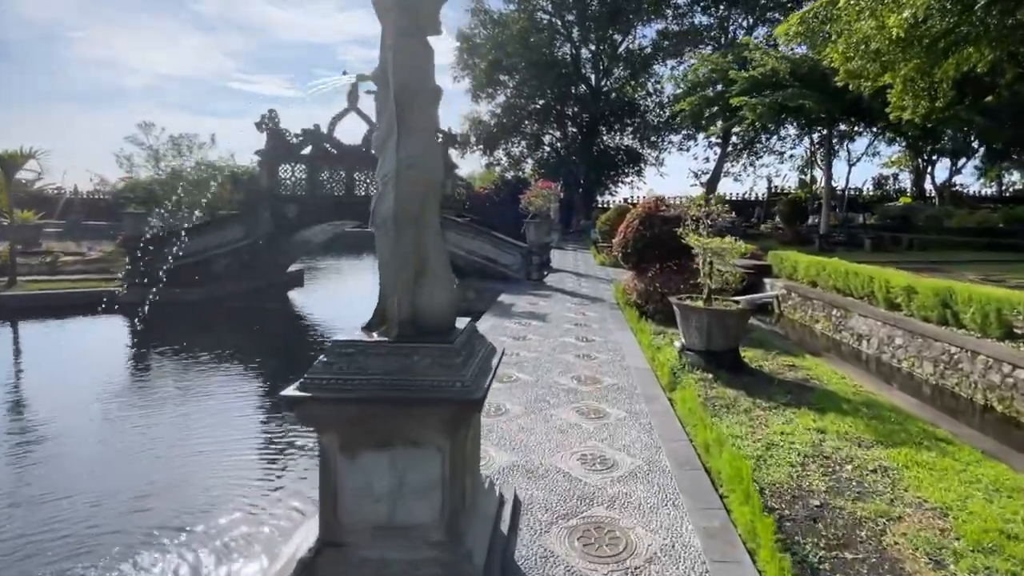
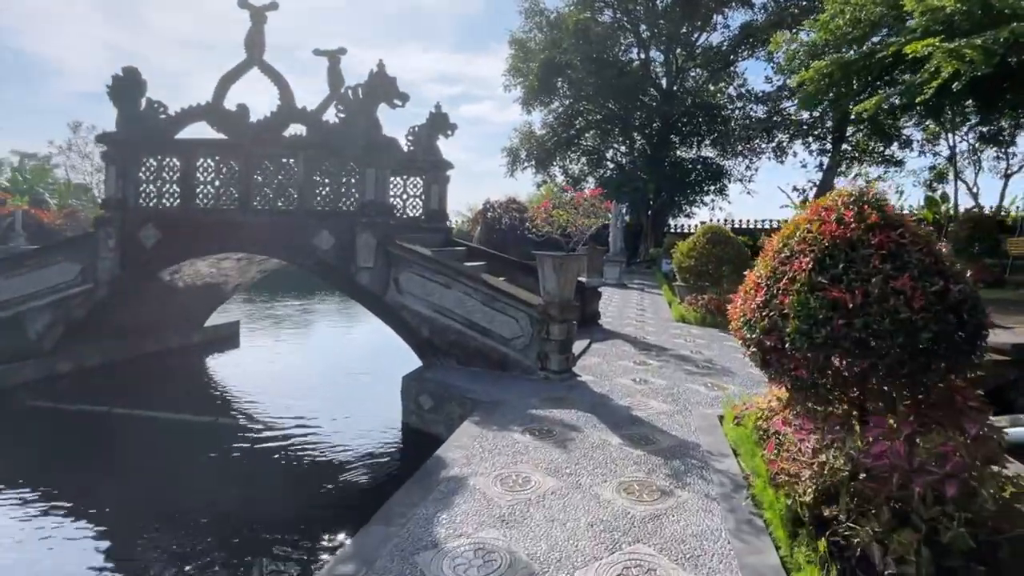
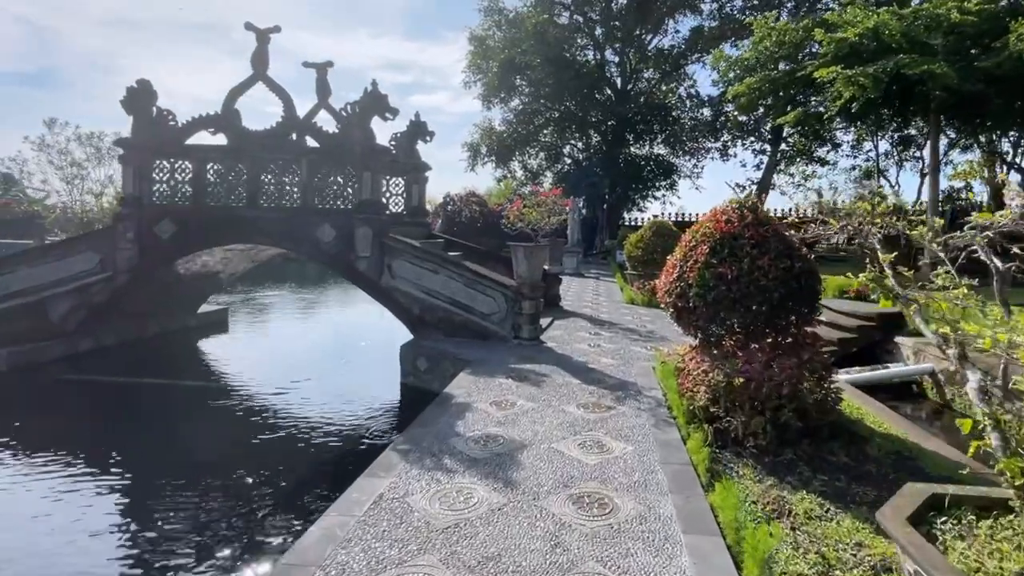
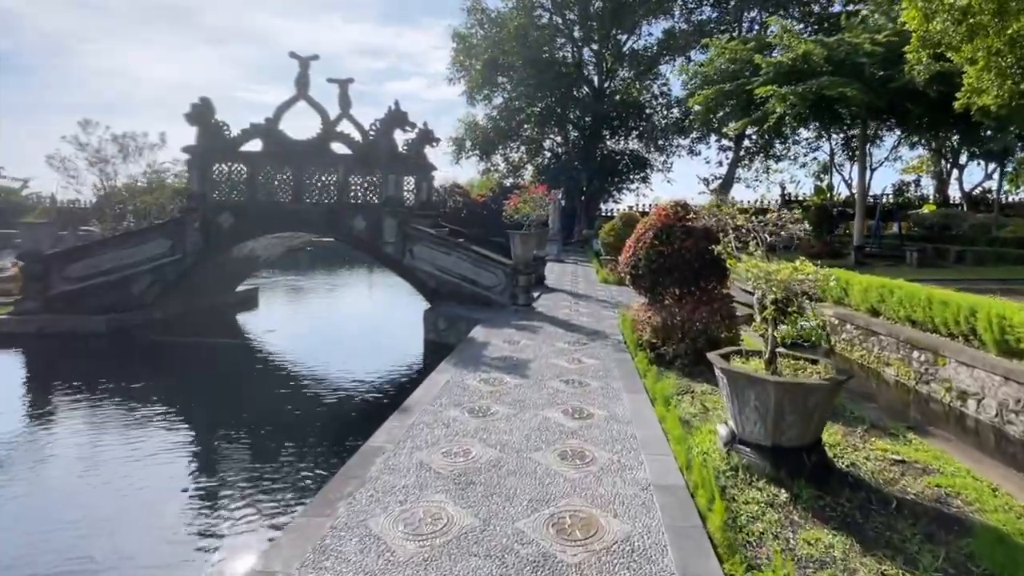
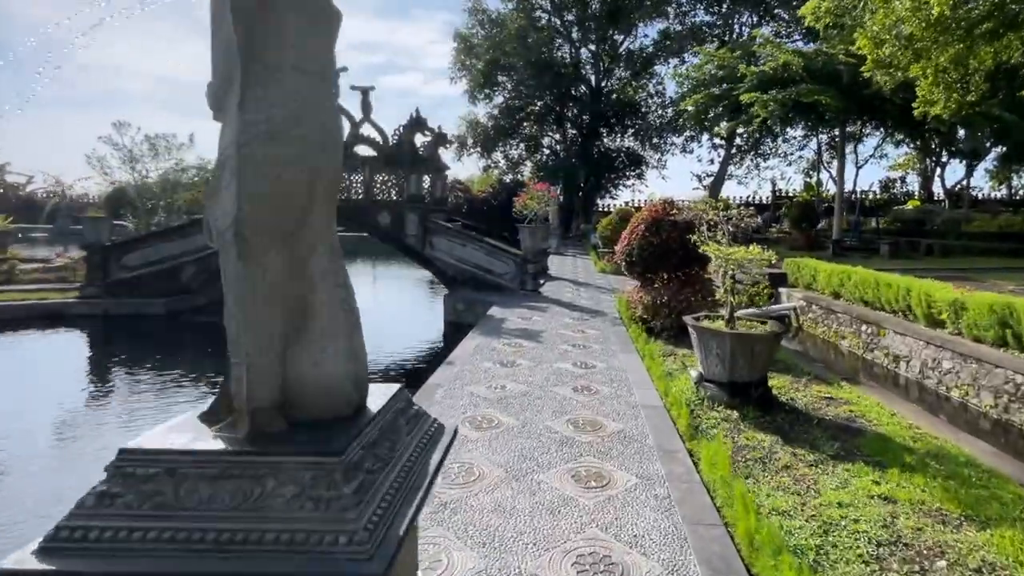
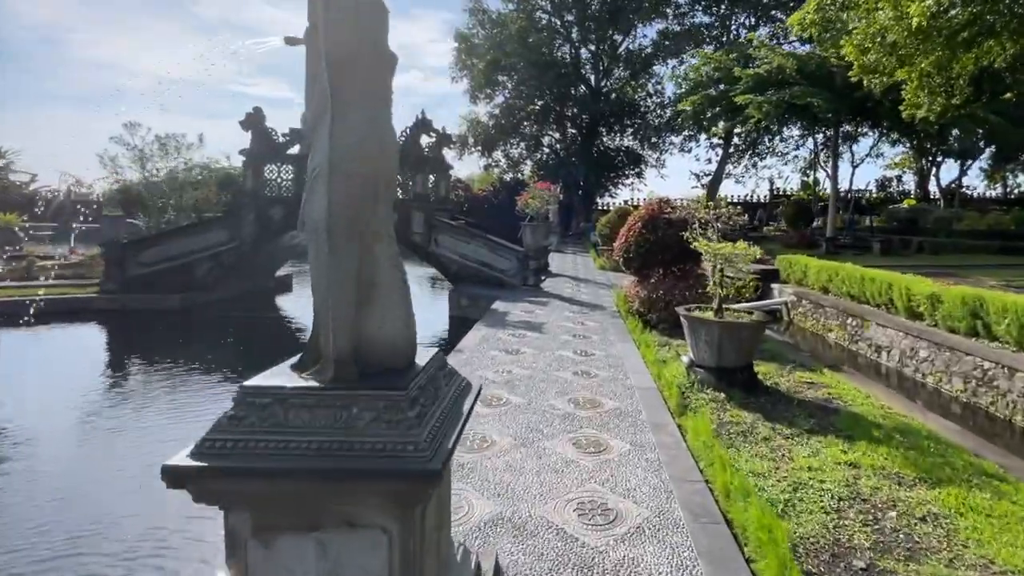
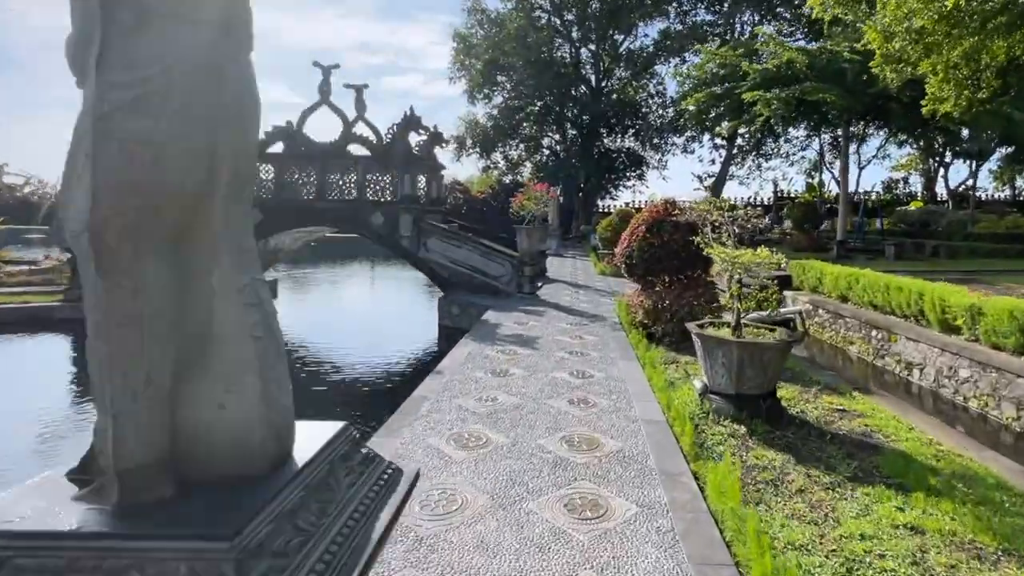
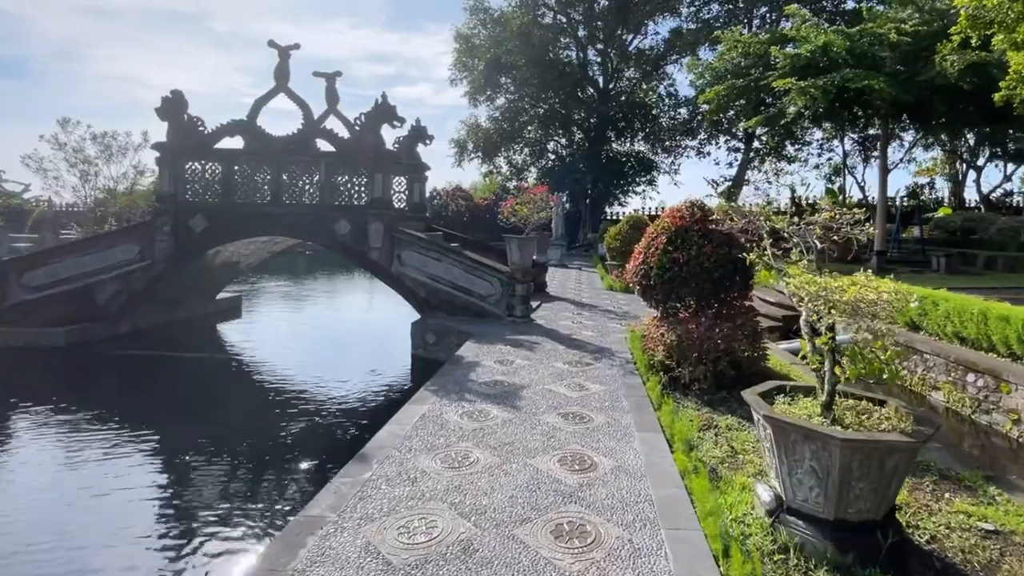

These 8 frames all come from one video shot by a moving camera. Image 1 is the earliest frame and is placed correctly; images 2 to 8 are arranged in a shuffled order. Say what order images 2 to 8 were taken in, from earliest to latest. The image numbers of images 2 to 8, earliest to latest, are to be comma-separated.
6, 5, 7, 4, 8, 3, 2
